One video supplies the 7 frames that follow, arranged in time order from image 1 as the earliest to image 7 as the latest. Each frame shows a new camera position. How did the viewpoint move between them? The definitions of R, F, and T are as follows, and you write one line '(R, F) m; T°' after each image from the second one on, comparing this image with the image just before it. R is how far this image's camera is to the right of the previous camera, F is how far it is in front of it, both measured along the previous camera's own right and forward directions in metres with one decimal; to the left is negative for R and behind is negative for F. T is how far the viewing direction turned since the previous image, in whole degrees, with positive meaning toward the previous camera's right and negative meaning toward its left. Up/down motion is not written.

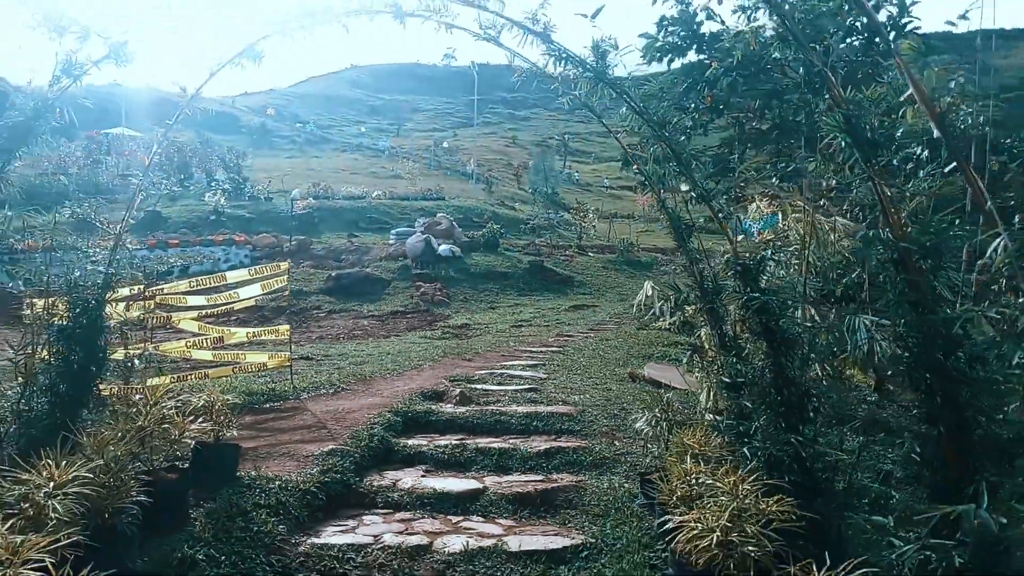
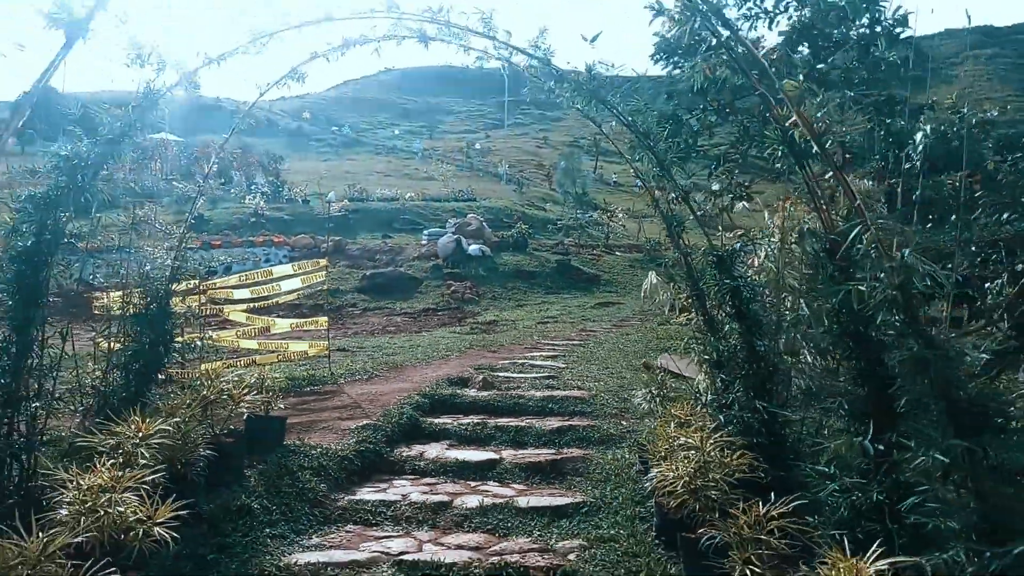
(+0.1, -0.5) m; -3°
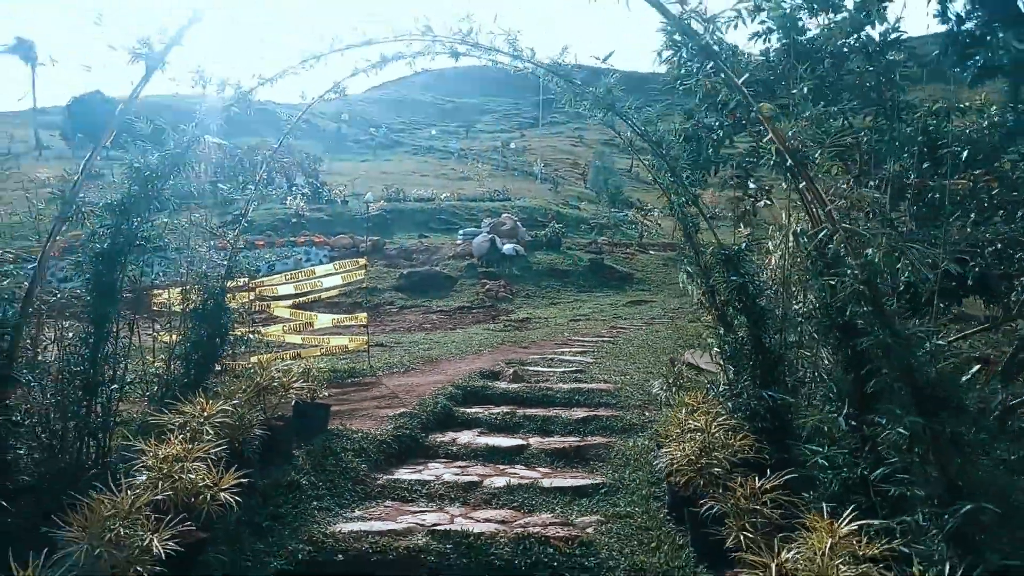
(+0.1, -0.3) m; -3°
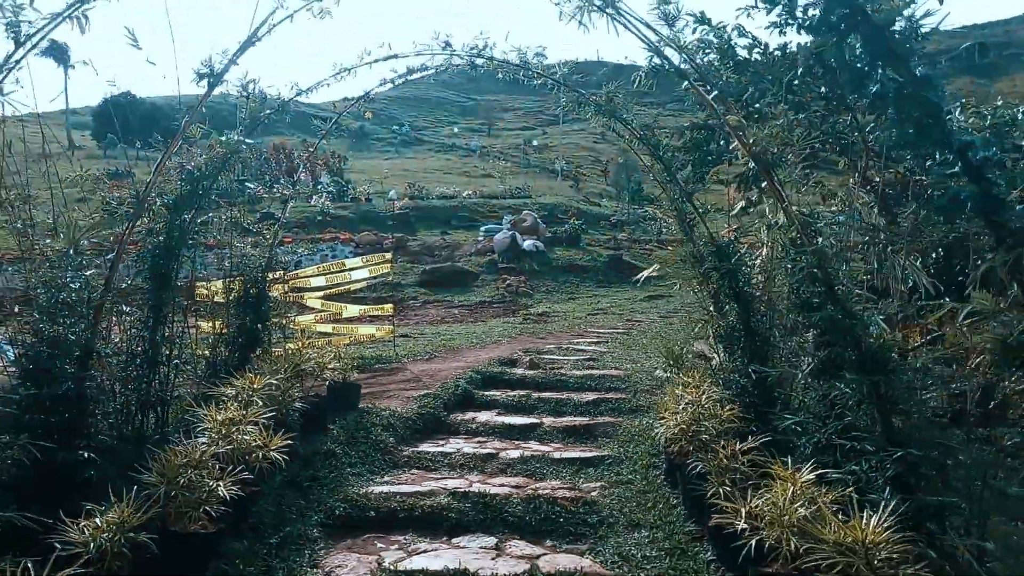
(+0.1, -0.4) m; -2°
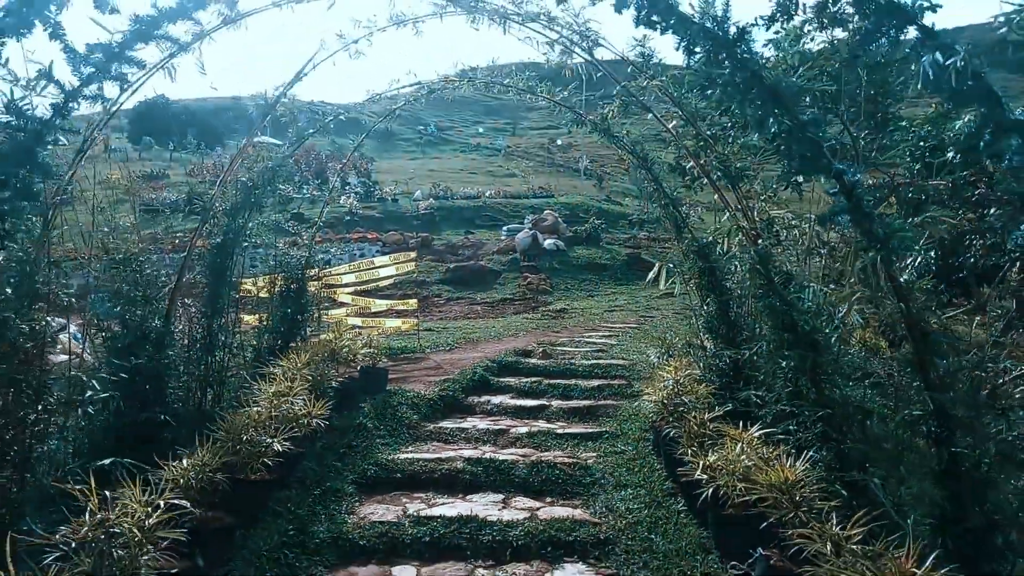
(+0.1, -0.7) m; -2°
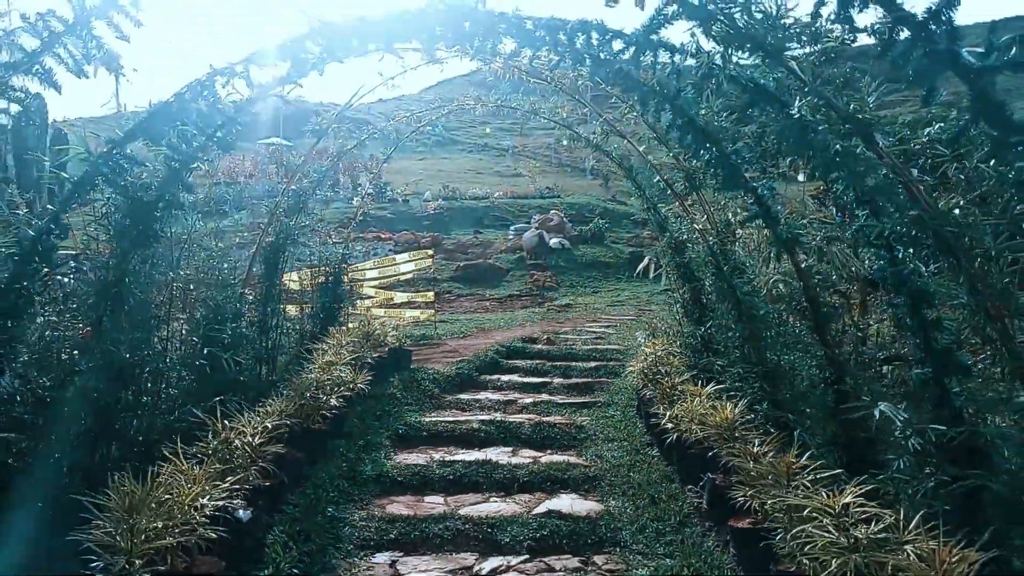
(0.0, -1.0) m; -1°
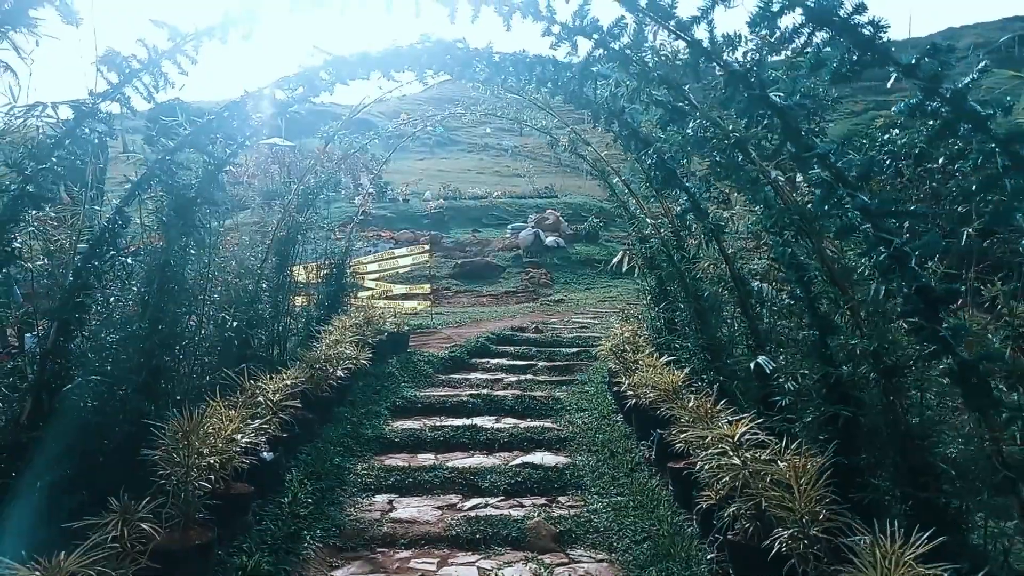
(+0.1, -0.7) m; 0°
